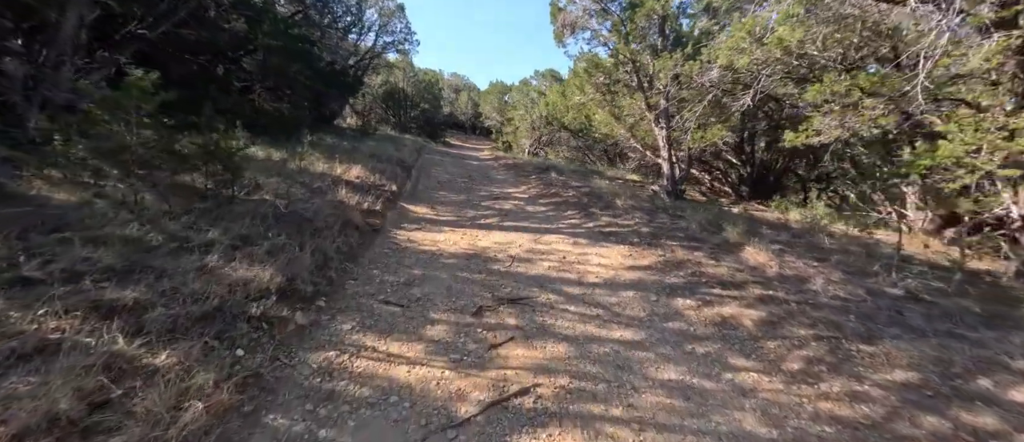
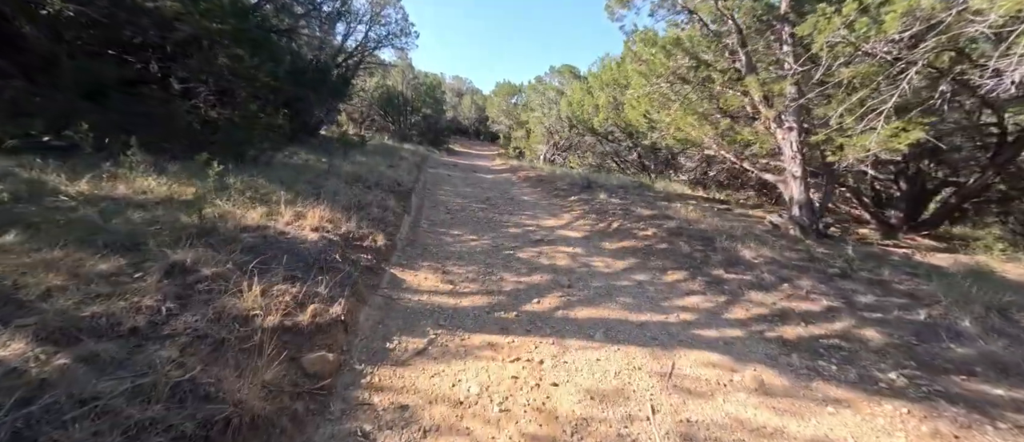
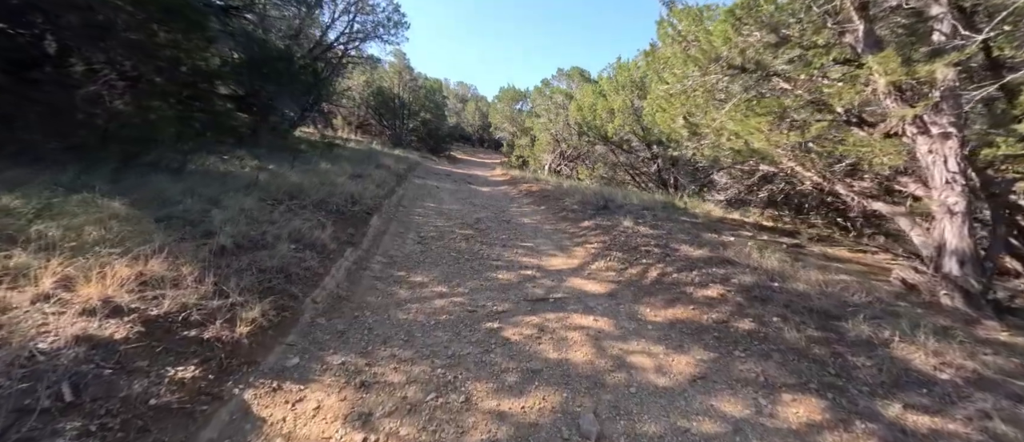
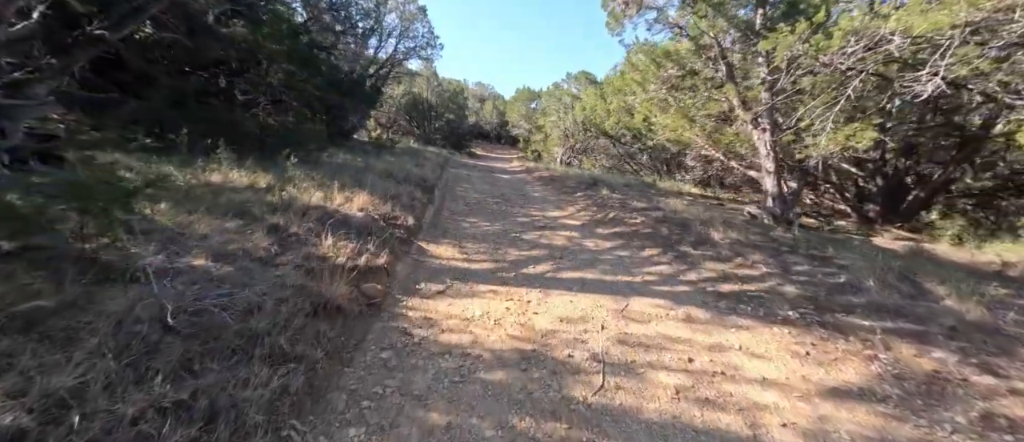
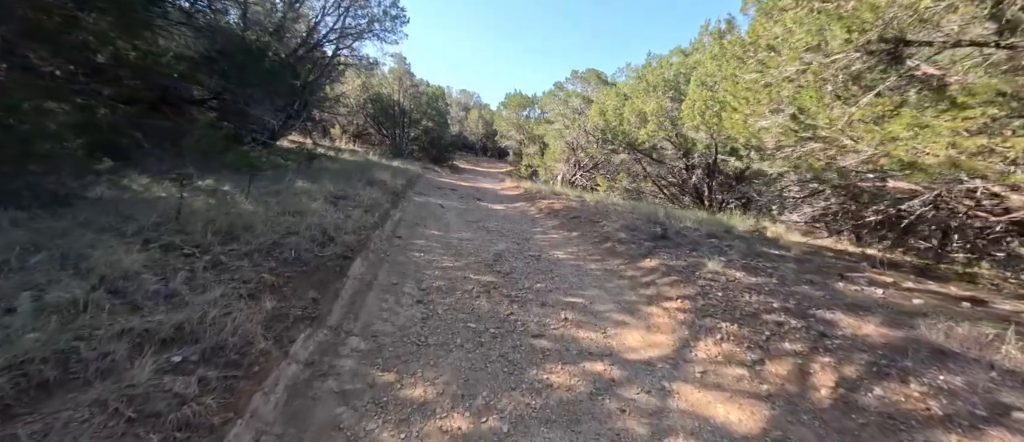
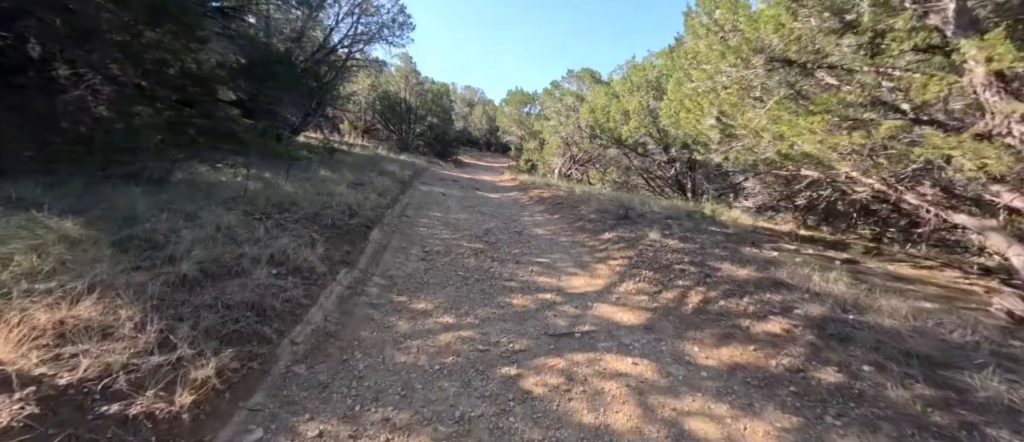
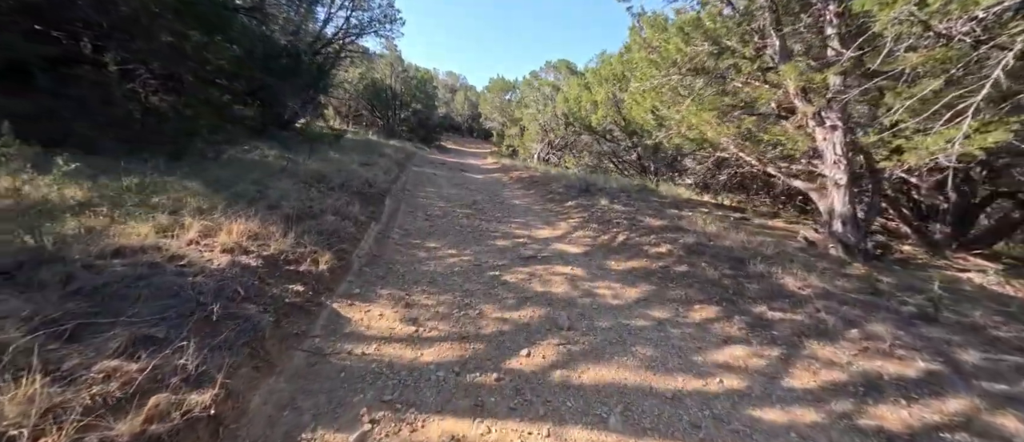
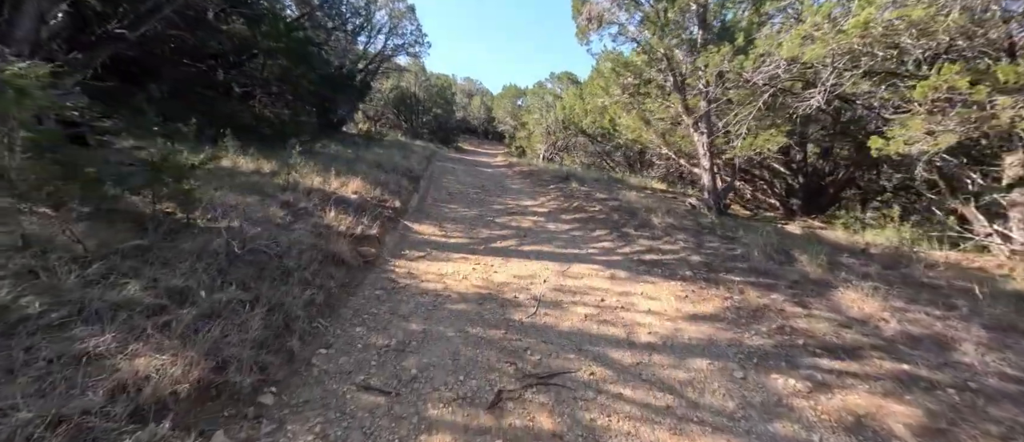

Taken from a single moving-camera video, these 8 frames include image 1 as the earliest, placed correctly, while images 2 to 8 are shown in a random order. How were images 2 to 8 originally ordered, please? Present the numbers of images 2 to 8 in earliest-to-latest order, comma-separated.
8, 4, 2, 7, 3, 6, 5
